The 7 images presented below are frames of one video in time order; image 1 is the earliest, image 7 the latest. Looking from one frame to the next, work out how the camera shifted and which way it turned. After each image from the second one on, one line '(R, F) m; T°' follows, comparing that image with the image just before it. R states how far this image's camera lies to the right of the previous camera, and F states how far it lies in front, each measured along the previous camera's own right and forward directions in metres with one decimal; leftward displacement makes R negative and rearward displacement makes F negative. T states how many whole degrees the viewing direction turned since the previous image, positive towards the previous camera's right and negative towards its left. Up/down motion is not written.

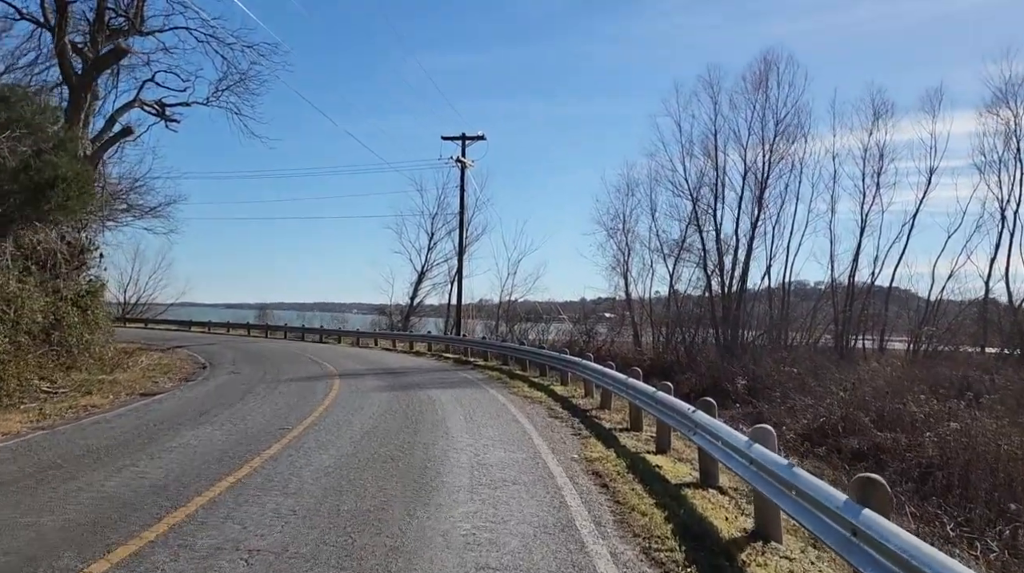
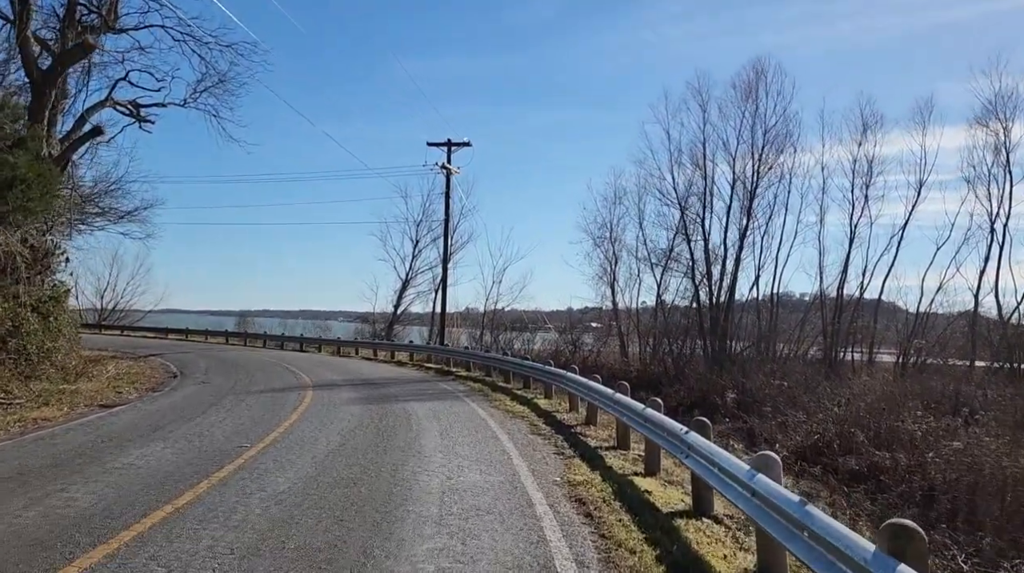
(+0.1, +0.8) m; +1°
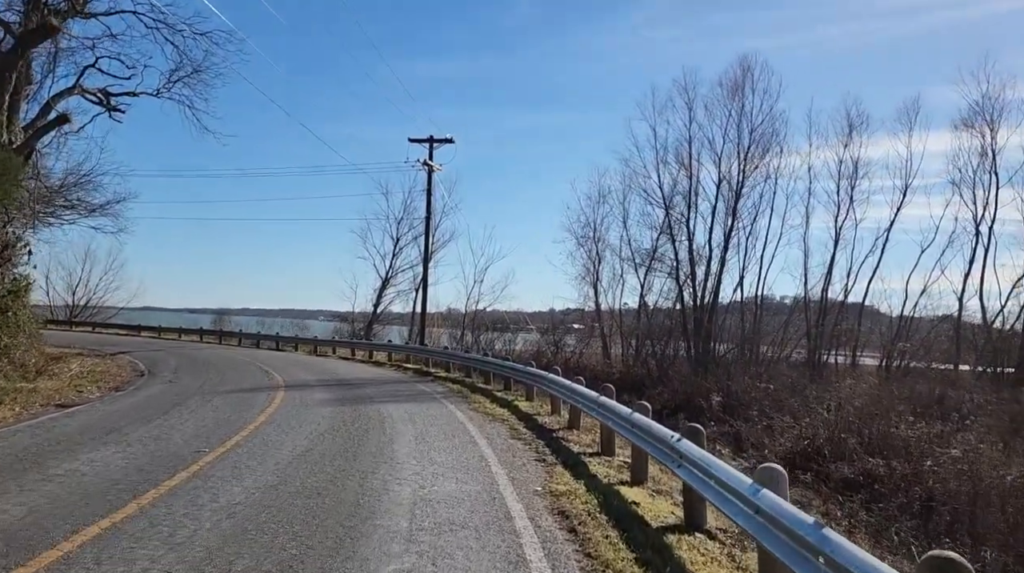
(0.0, +0.7) m; +1°
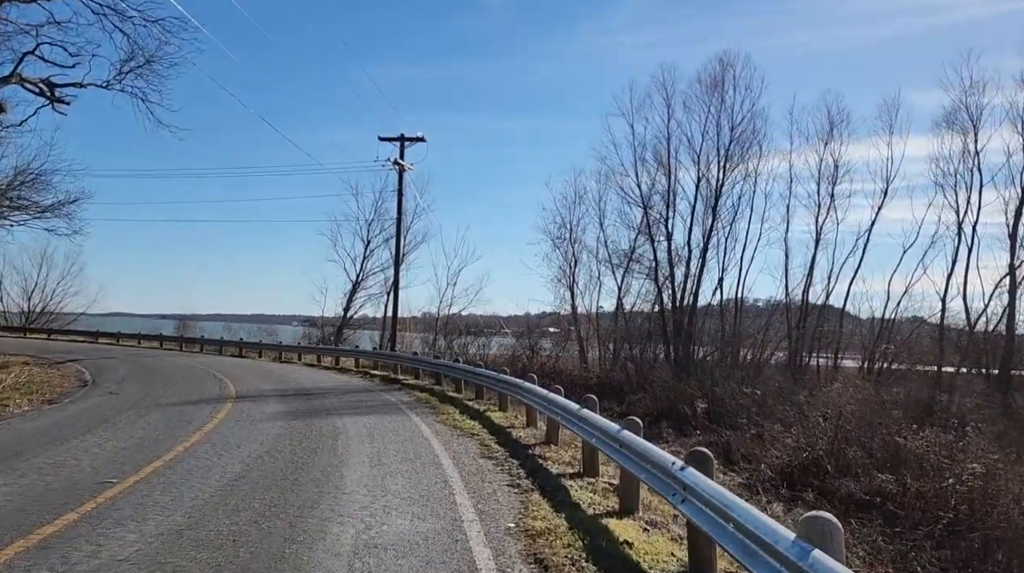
(+0.1, +1.5) m; +2°
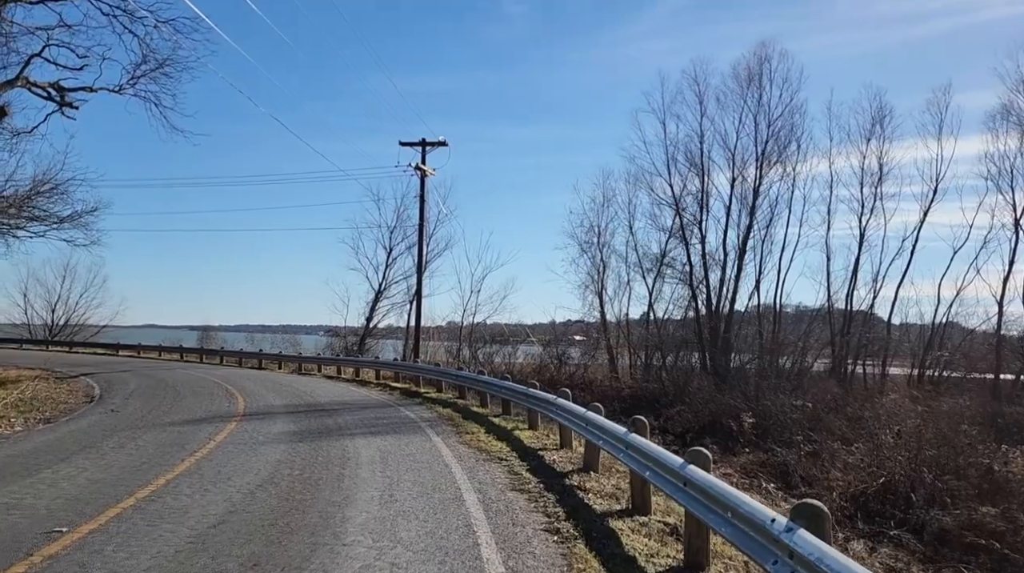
(-0.1, +1.6) m; -2°
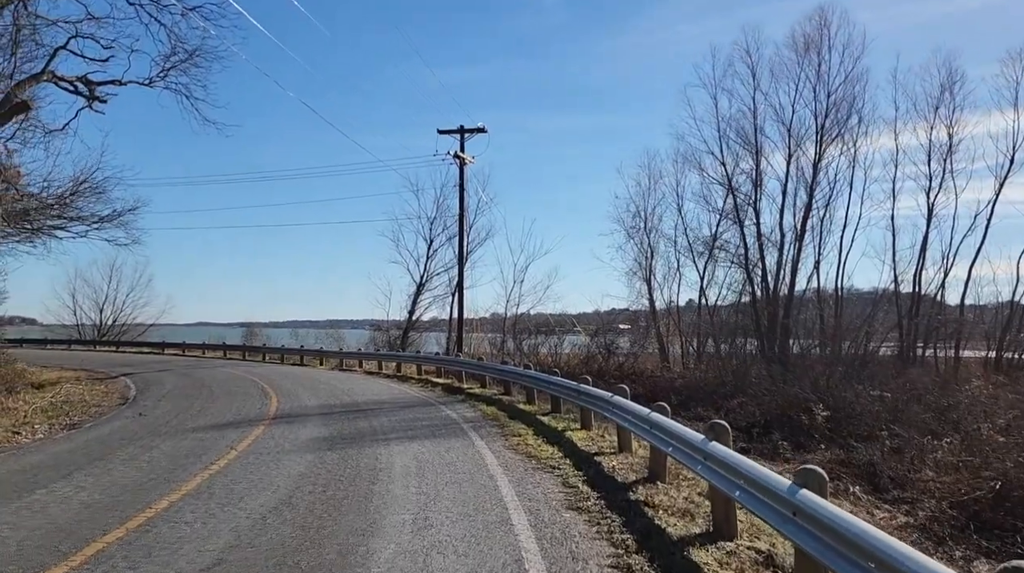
(-0.1, +1.4) m; -3°
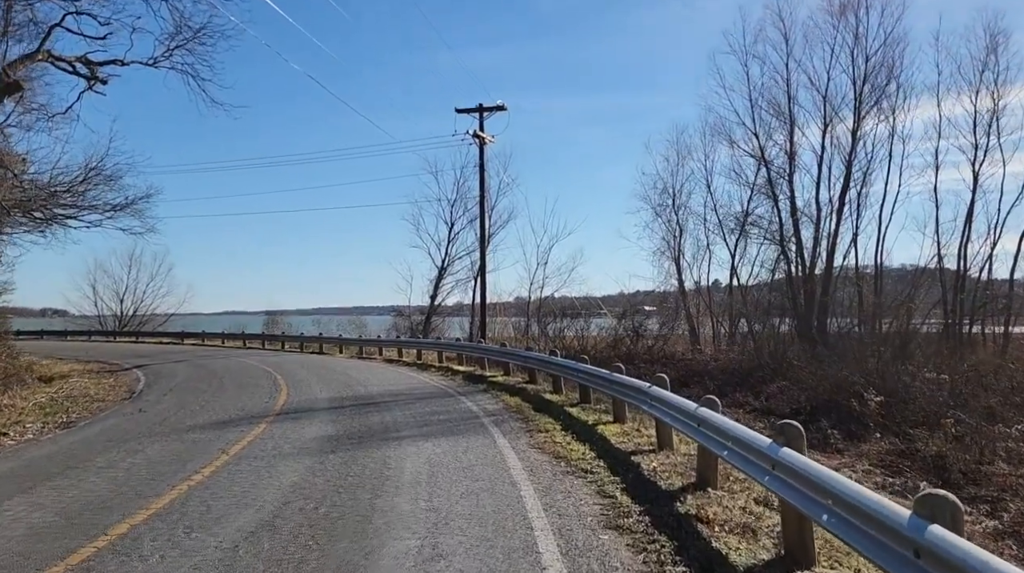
(0.0, +1.4) m; -2°
